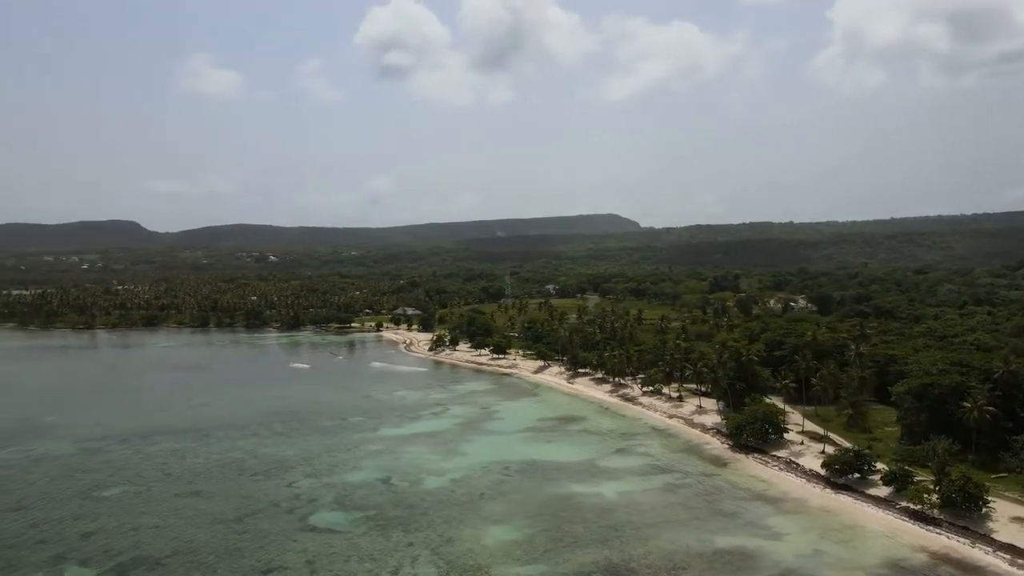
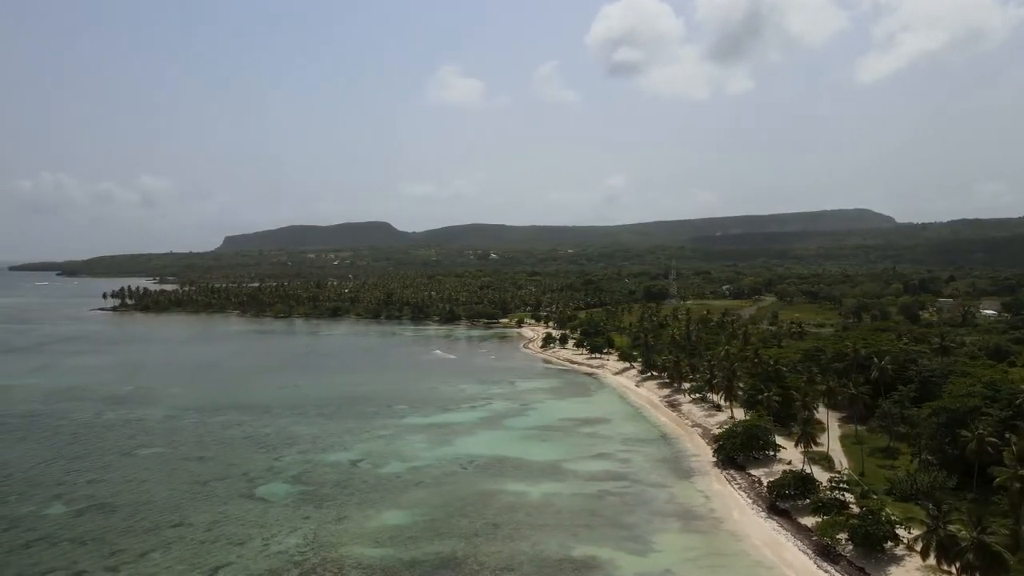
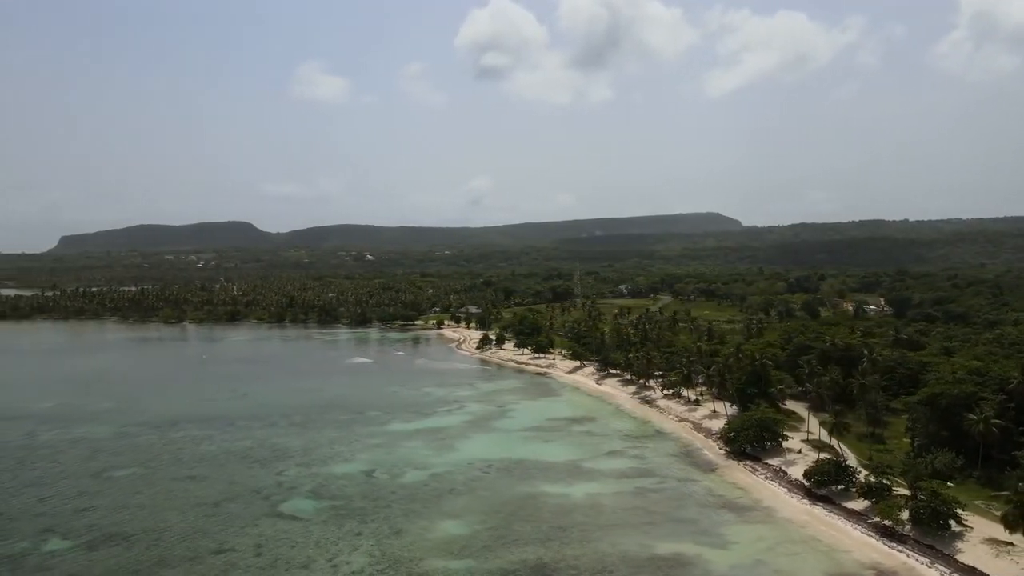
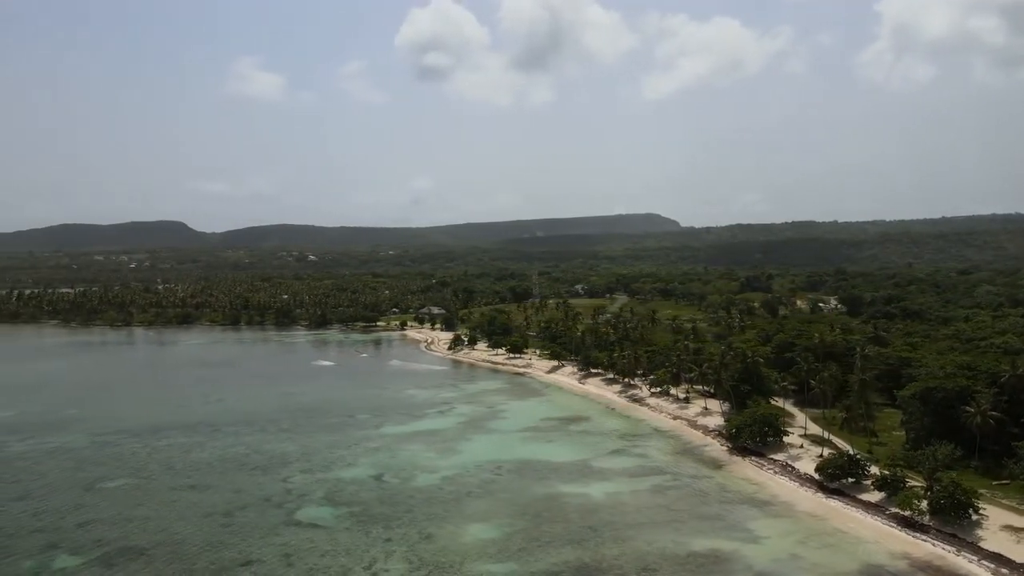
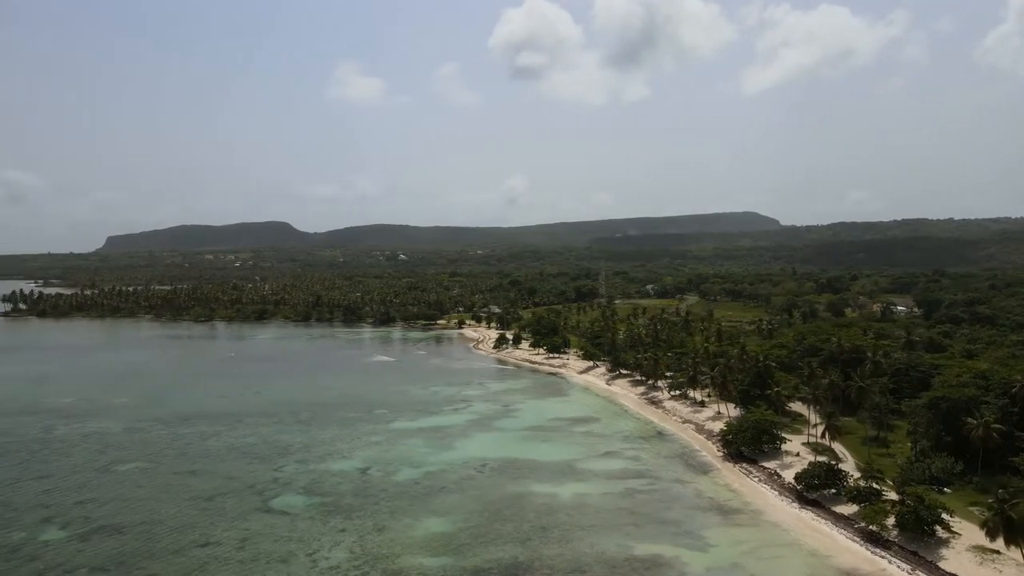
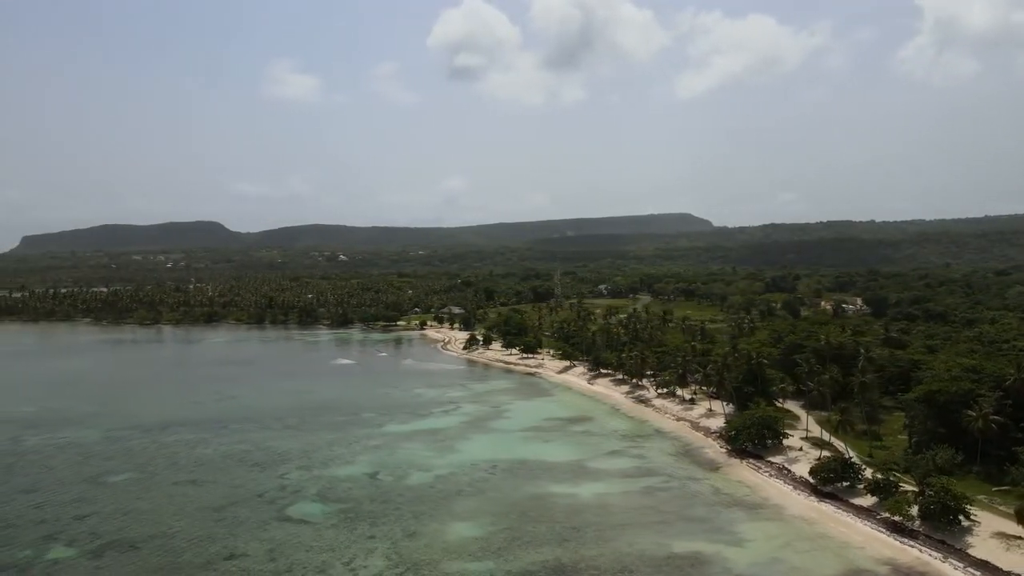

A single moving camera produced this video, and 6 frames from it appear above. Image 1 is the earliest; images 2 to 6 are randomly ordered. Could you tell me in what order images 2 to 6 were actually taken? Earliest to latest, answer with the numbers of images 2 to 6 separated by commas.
4, 6, 3, 5, 2
